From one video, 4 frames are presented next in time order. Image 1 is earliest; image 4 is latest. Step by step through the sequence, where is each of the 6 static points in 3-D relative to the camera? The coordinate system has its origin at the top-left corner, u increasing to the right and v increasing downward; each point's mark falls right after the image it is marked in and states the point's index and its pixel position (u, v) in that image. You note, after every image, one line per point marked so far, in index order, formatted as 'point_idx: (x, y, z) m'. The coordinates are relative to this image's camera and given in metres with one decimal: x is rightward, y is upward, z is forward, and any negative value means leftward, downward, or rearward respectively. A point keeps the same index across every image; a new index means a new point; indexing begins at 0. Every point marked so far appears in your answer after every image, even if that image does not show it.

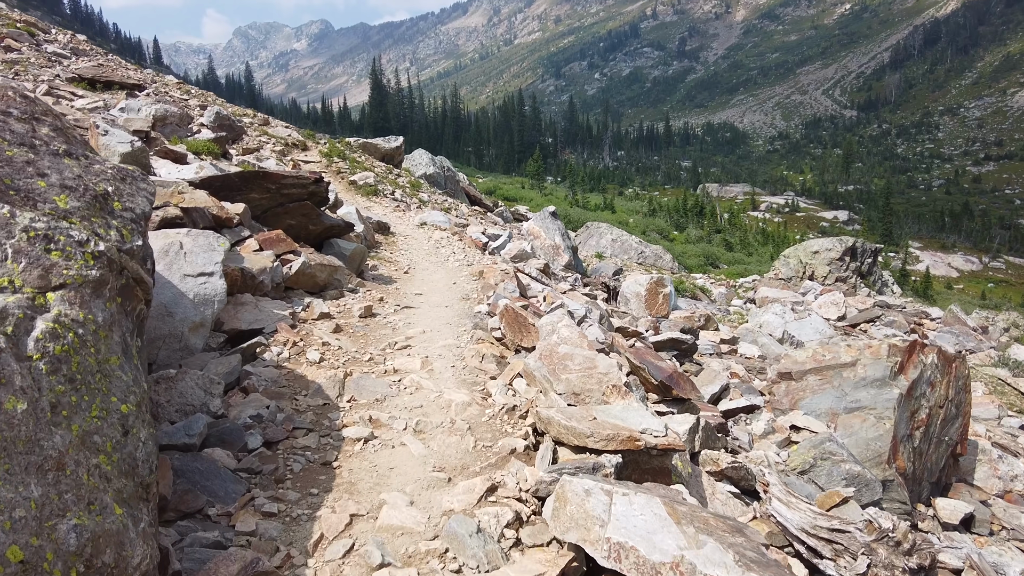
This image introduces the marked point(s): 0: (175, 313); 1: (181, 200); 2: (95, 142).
0: (-3.8, -0.3, +7.3) m
1: (-4.6, +1.2, +8.9) m
2: (-7.0, +2.5, +10.8) m
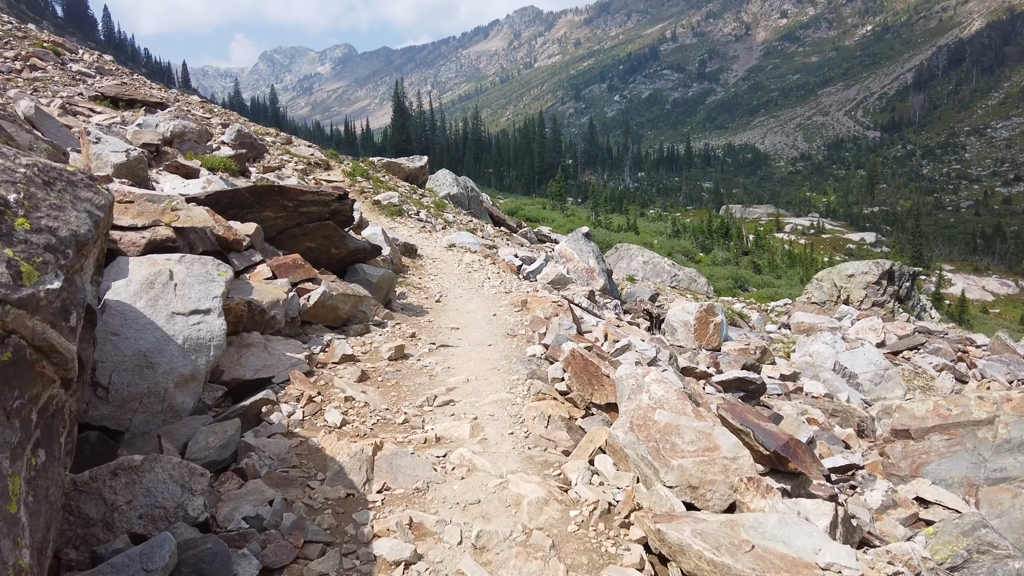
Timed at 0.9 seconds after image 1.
0: (-3.1, -0.7, +5.7) m
1: (-3.9, +0.8, +7.4) m
2: (-6.2, +2.0, +9.3) m
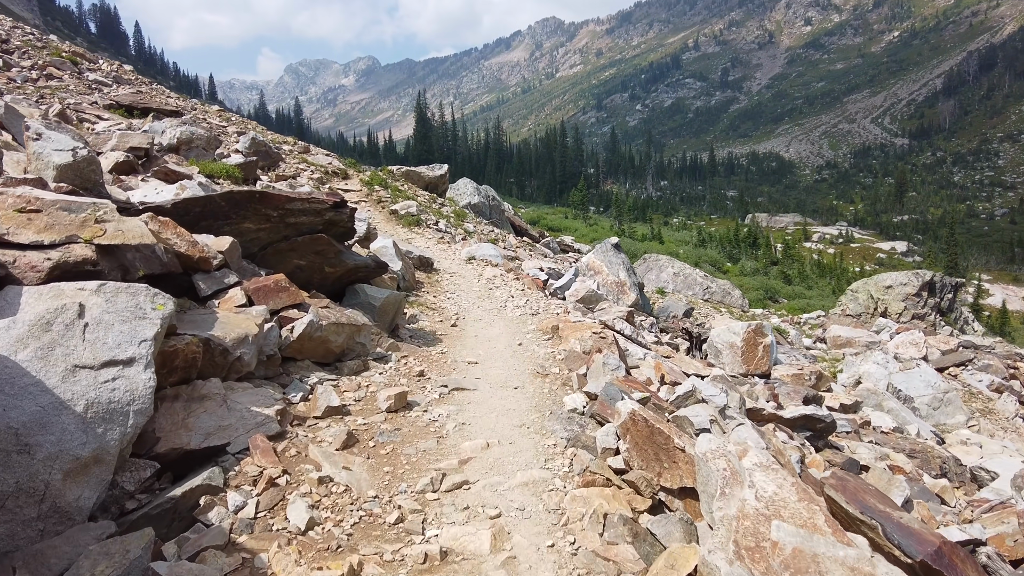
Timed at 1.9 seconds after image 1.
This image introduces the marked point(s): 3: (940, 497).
0: (-2.9, -1.0, +3.9) m
1: (-3.6, +0.5, +5.6) m
2: (-5.8, +1.6, +7.6) m
3: (+7.0, -3.4, +10.5) m
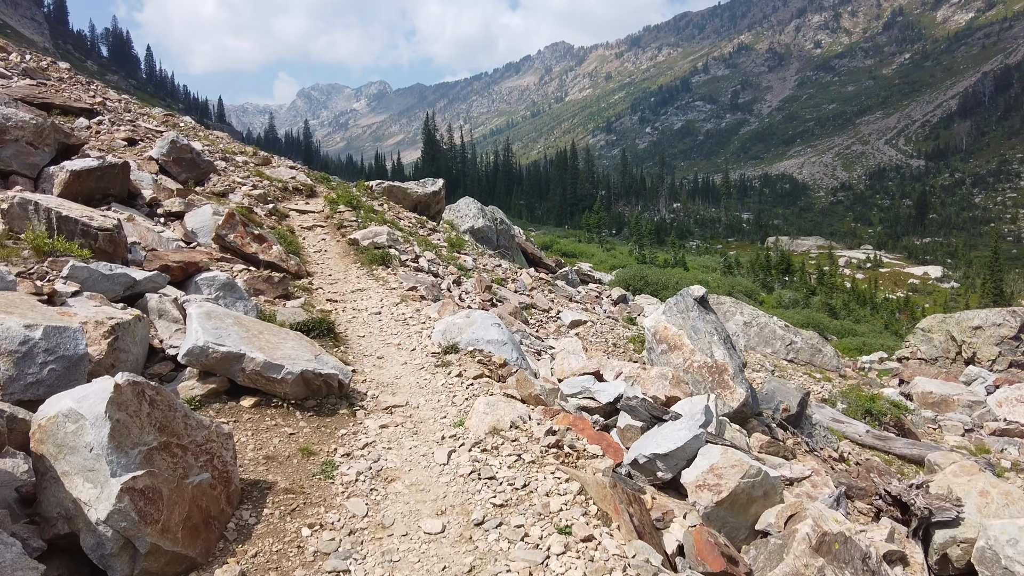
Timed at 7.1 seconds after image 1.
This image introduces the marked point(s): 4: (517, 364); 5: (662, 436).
0: (-2.8, -2.3, -6.8) m
1: (-3.4, -0.9, -5.0) m
2: (-5.6, +0.2, -2.9) m
3: (+7.2, -5.0, -0.5) m
4: (0.0, -1.1, +9.4) m
5: (+1.7, -1.7, +6.9) m
